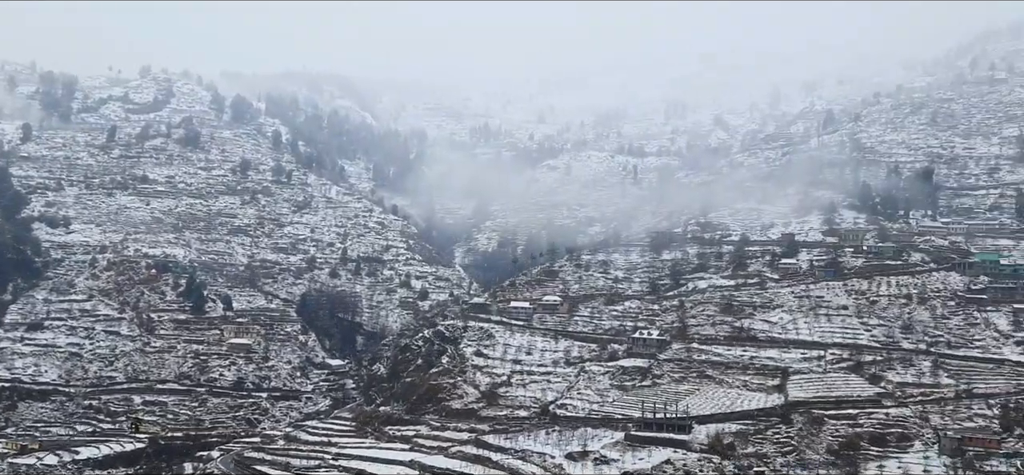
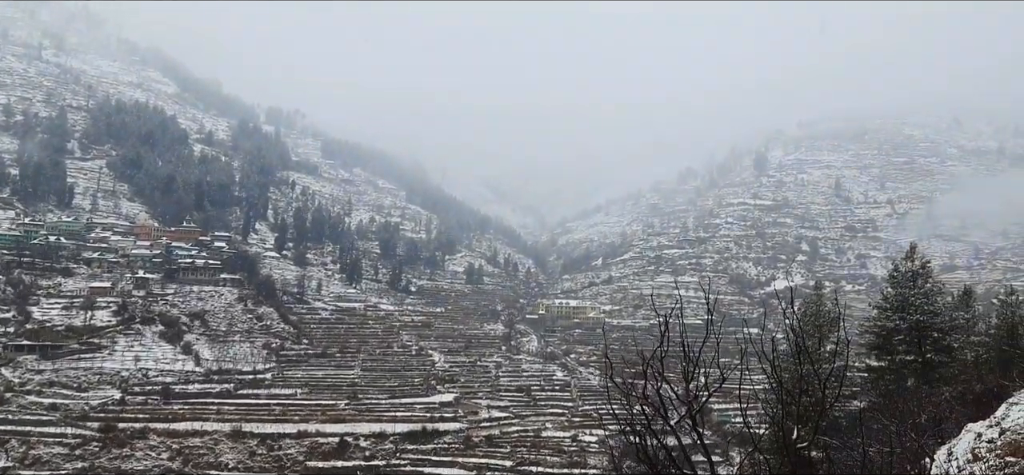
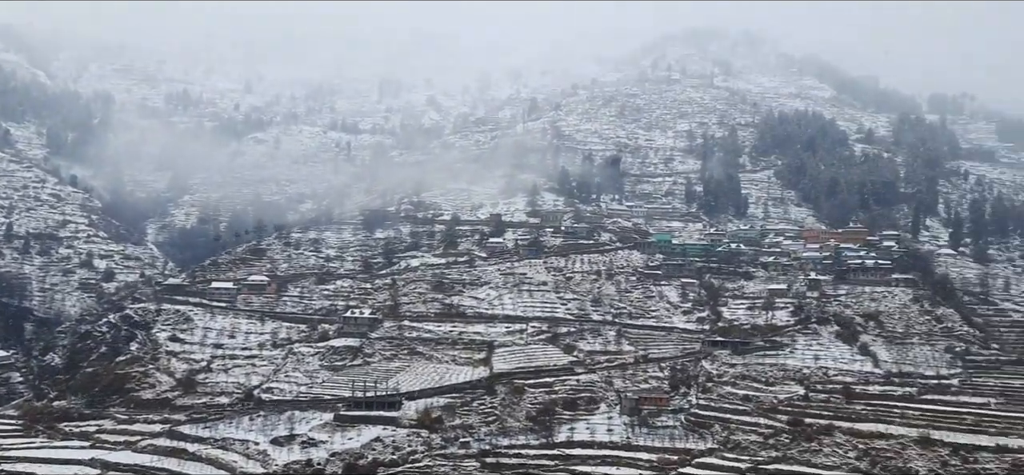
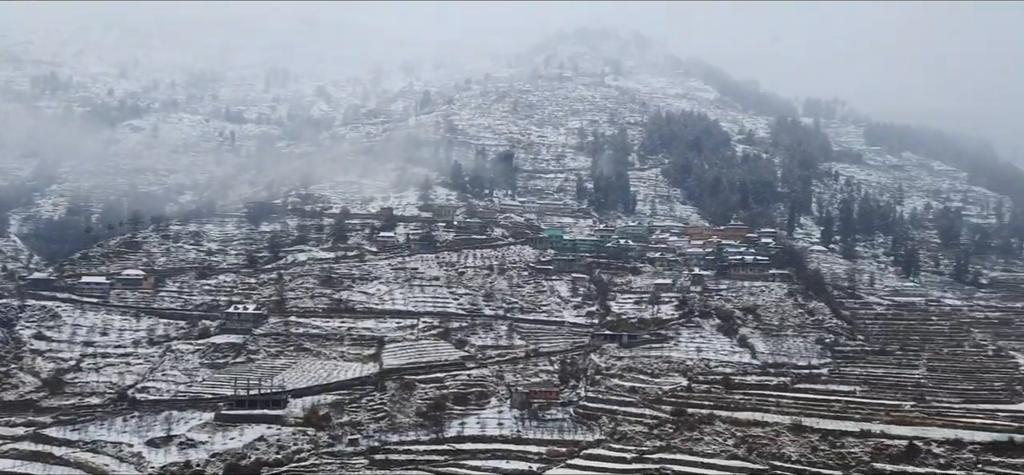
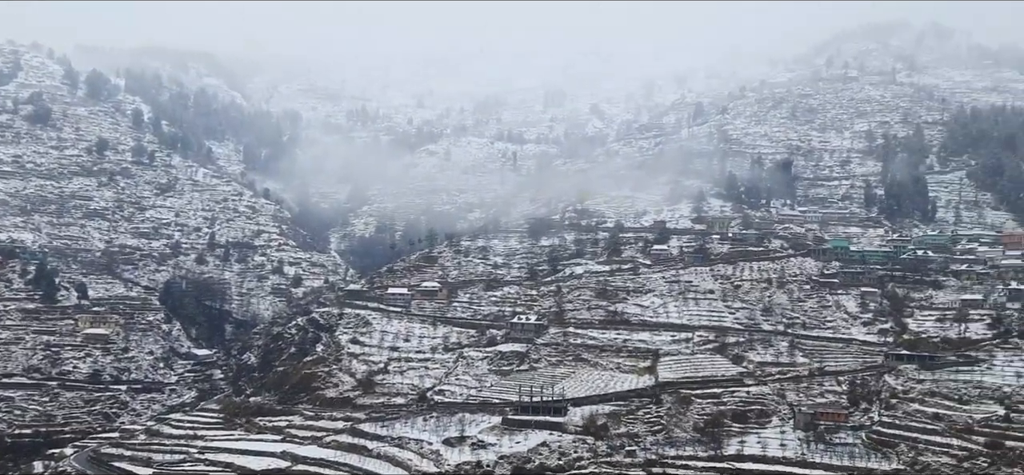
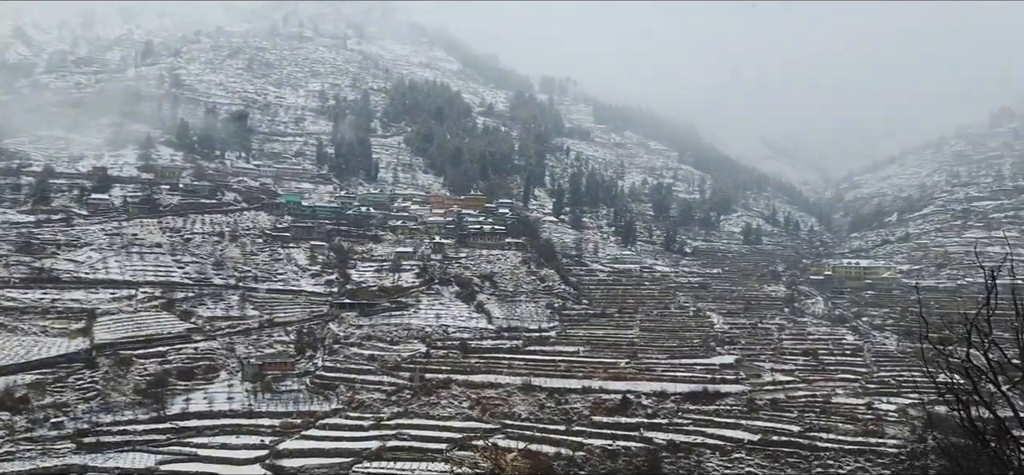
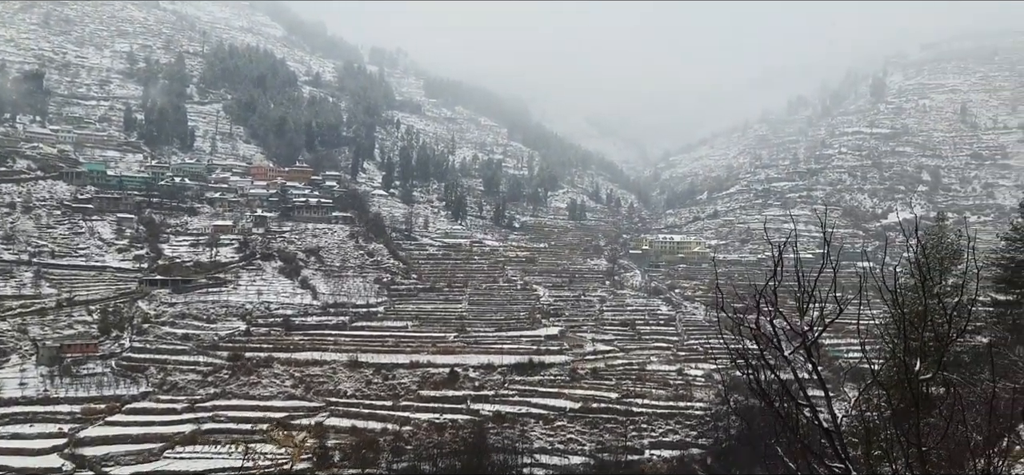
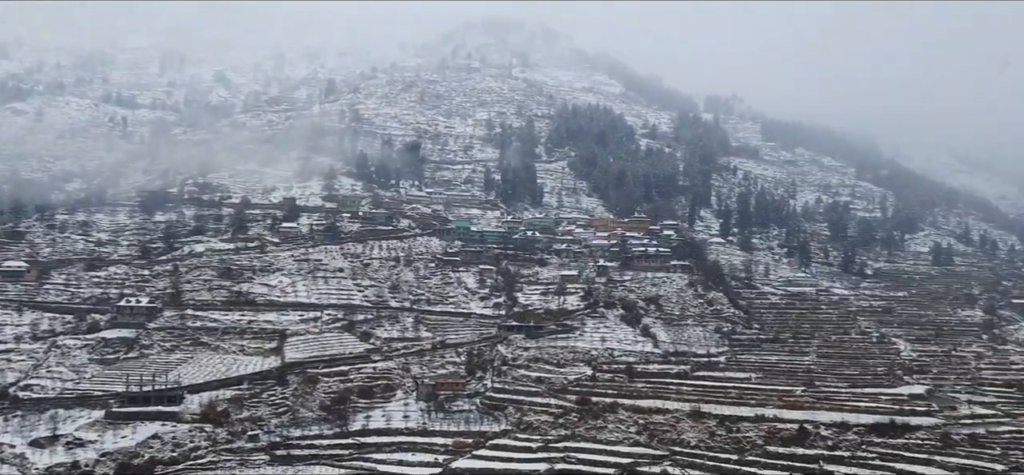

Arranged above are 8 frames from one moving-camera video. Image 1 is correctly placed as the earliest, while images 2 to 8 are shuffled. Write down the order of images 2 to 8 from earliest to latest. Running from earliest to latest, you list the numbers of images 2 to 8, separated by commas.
5, 3, 4, 8, 6, 7, 2
